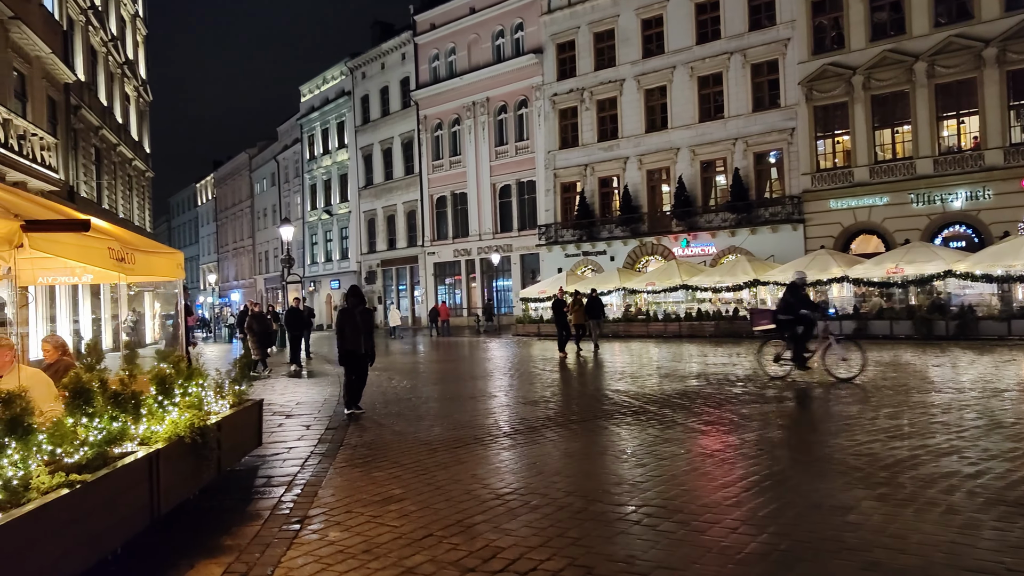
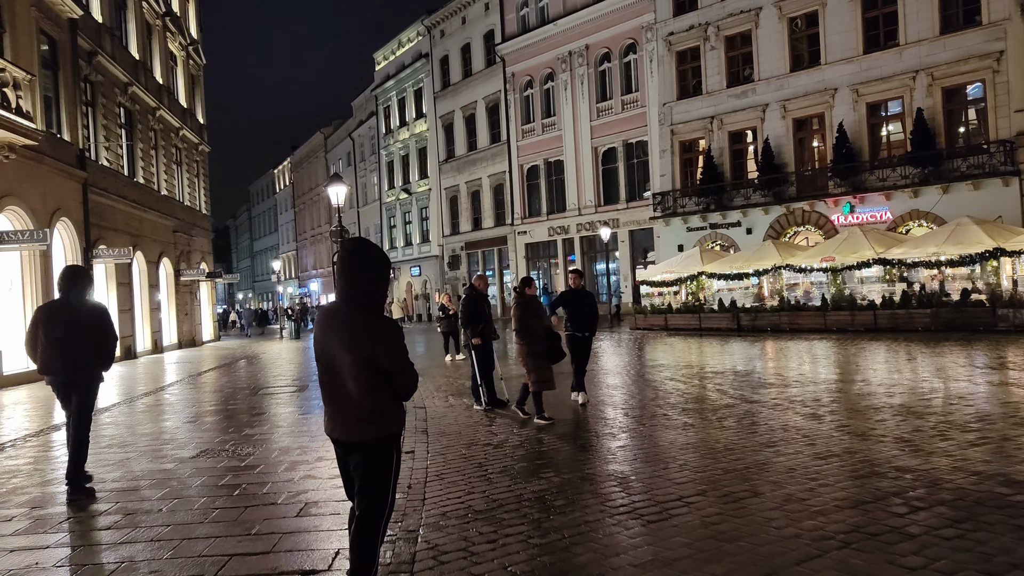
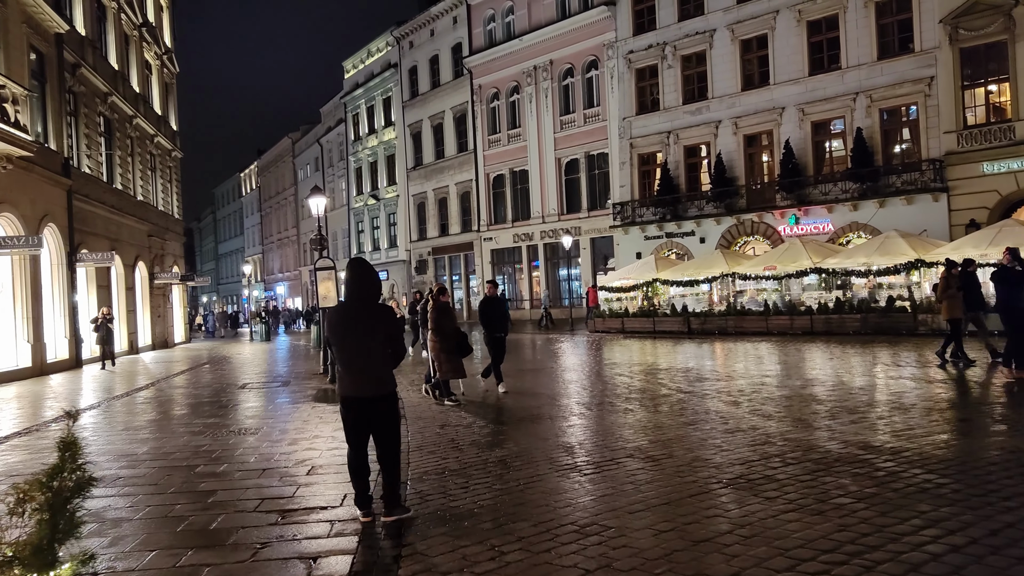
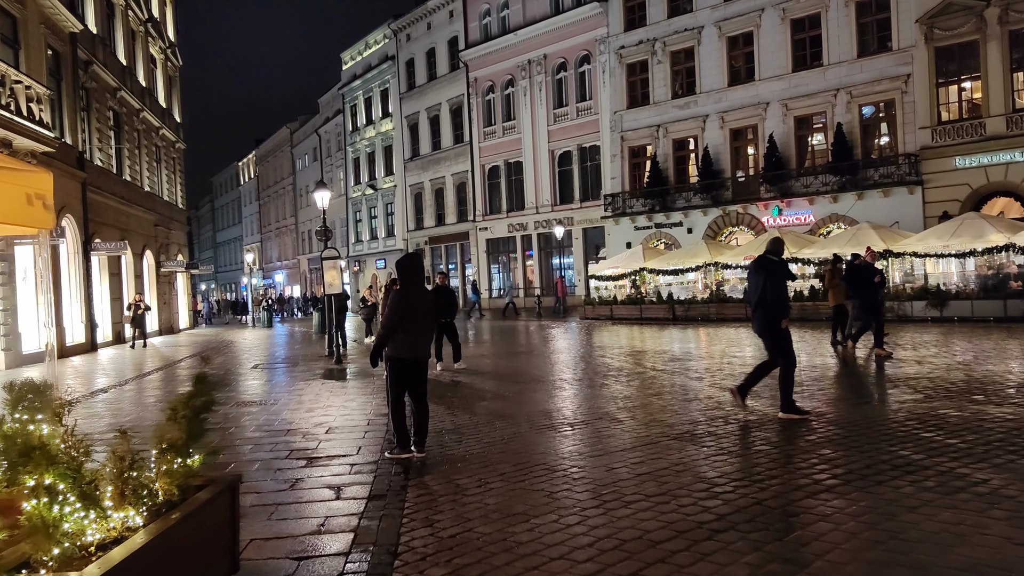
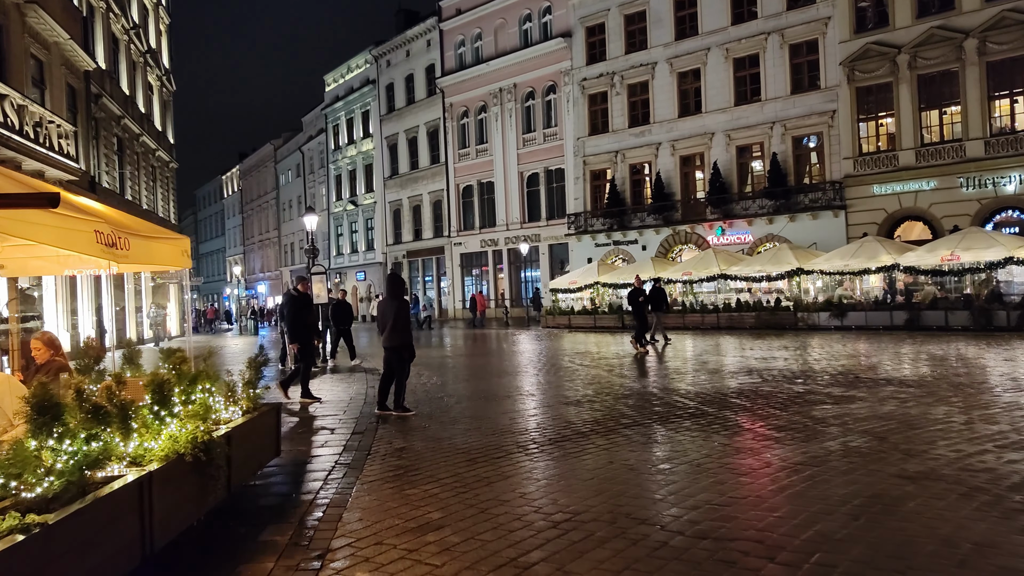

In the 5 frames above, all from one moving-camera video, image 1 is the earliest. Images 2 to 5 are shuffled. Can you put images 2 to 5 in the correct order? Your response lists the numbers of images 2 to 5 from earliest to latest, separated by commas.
5, 4, 3, 2
